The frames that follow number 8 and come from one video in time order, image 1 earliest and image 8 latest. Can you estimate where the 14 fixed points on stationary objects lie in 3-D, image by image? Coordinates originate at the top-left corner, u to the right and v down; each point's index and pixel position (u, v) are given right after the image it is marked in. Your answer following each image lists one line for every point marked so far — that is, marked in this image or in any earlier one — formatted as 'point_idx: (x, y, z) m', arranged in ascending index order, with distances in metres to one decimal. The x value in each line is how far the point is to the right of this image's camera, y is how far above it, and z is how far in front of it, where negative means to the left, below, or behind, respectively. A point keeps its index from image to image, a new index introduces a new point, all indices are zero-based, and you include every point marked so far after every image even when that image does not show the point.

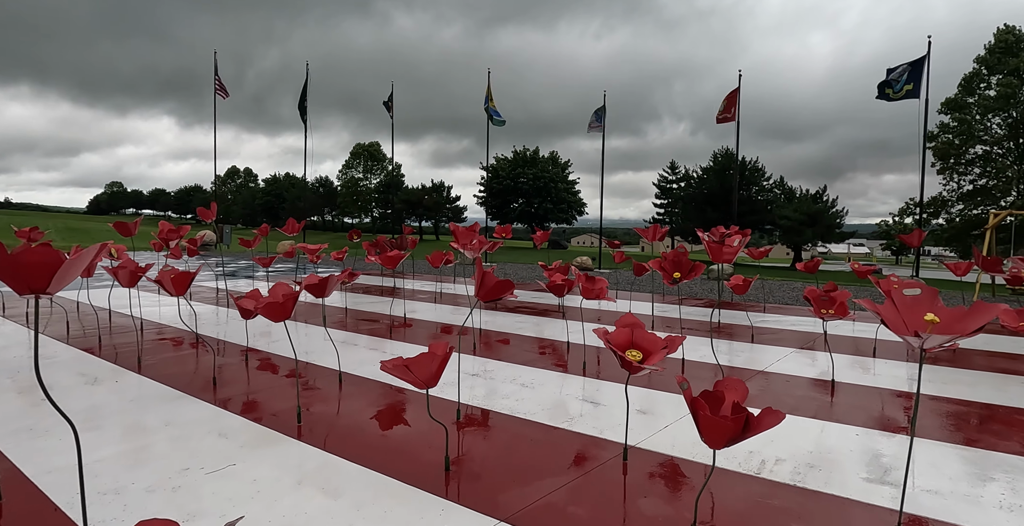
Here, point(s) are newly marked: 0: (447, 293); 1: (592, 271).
0: (-1.0, -0.4, +11.2) m
1: (+2.0, -0.2, +16.0) m
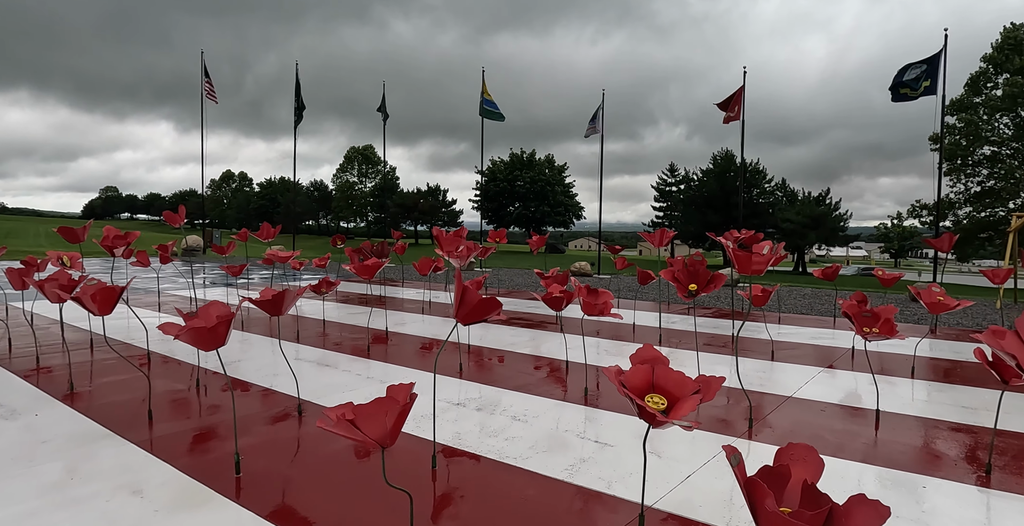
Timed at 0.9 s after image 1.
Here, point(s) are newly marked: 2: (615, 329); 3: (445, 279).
0: (-1.1, -0.5, +10.5) m
1: (+1.9, -0.3, +15.3) m
2: (+1.6, -0.7, +8.4) m
3: (-1.3, -0.3, +13.9) m
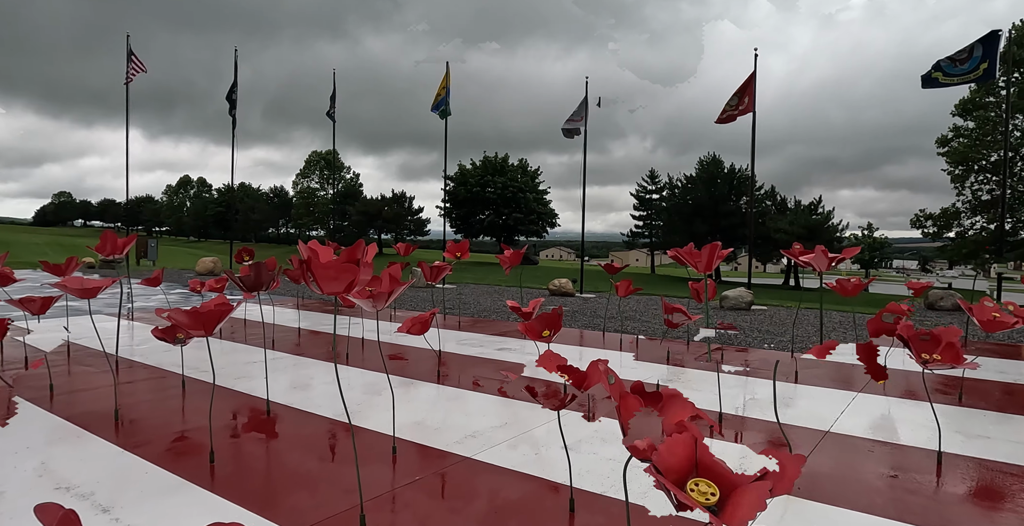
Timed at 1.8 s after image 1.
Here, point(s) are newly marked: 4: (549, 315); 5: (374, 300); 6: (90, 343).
0: (-1.6, -0.8, +7.9) m
1: (+1.2, -0.6, +12.8) m
2: (+1.3, -1.0, +5.9) m
3: (-1.9, -0.6, +11.3) m
4: (+0.3, -0.4, +4.4) m
5: (-0.7, -0.2, +3.1) m
6: (-4.5, -0.8, +6.8) m
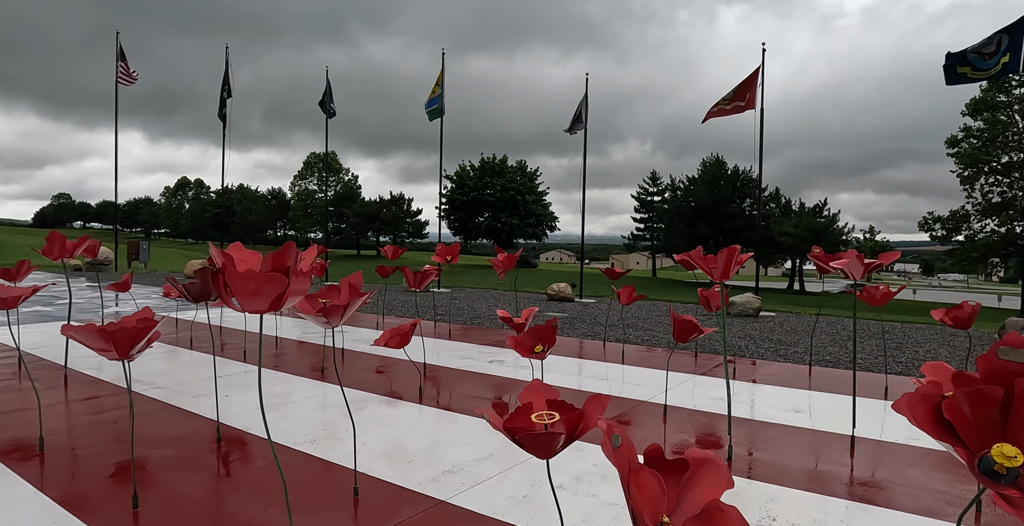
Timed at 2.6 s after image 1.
0: (-1.6, -0.8, +7.4) m
1: (+1.2, -0.7, +12.3) m
2: (+1.2, -1.0, +5.4) m
3: (-2.0, -0.6, +10.7) m
4: (+0.2, -0.4, +3.9) m
5: (-0.7, -0.2, +2.6) m
6: (-4.5, -0.9, +6.3) m
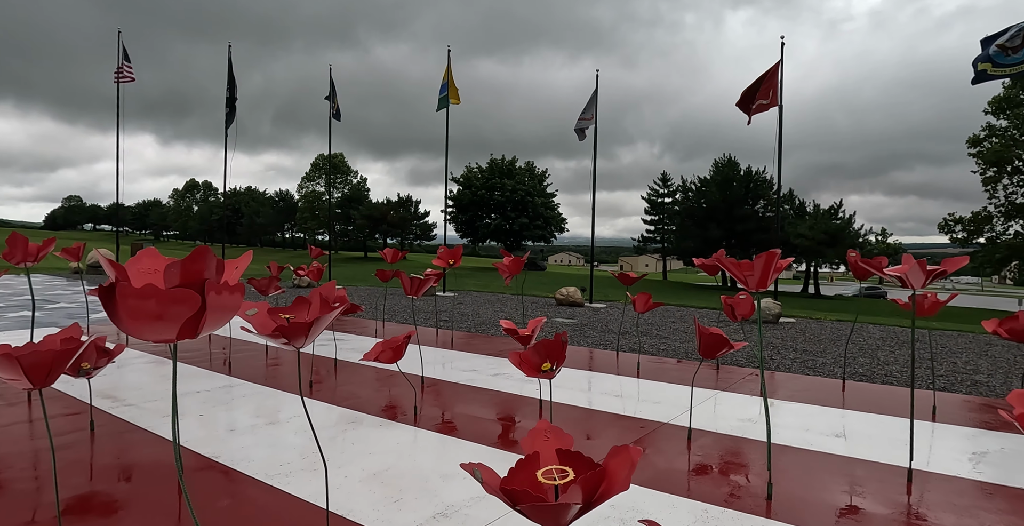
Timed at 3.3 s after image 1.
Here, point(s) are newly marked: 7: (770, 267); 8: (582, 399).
0: (-1.6, -0.9, +6.9) m
1: (+1.3, -0.8, +11.8) m
2: (+1.2, -1.0, +4.9) m
3: (-1.8, -0.7, +10.3) m
4: (+0.2, -0.4, +3.4) m
5: (-0.7, -0.2, +2.1) m
6: (-4.5, -0.9, +5.9) m
7: (+1.2, 0.0, +3.1) m
8: (+0.5, -1.1, +5.0) m
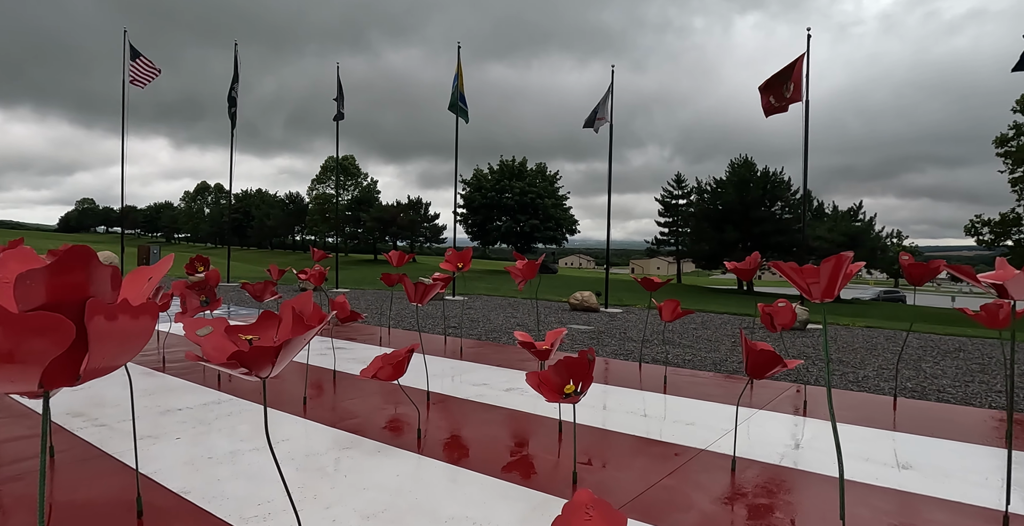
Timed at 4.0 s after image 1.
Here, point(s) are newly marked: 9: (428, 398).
0: (-1.4, -0.9, +6.5) m
1: (+1.5, -0.8, +11.3) m
2: (+1.3, -1.1, +4.4) m
3: (-1.7, -0.7, +9.8) m
4: (+0.3, -0.4, +2.9) m
5: (-0.7, -0.3, +1.7) m
6: (-4.4, -0.9, +5.4) m
7: (+1.3, 0.0, +2.6) m
8: (+0.7, -1.1, +4.5) m
9: (-0.6, -1.0, +4.8) m
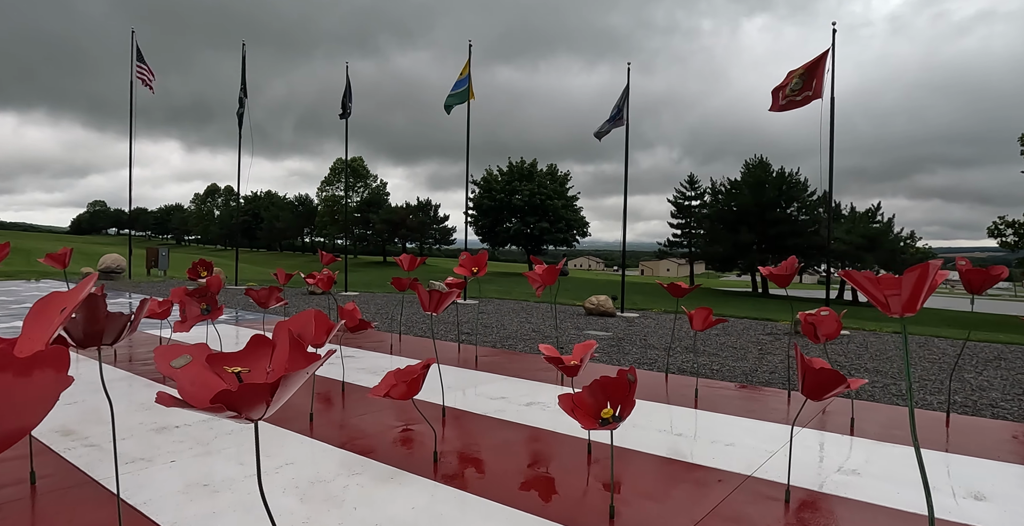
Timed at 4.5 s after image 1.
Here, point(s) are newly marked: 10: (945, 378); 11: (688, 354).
0: (-1.3, -1.0, +6.2) m
1: (+1.8, -0.9, +10.9) m
2: (+1.5, -1.1, +4.0) m
3: (-1.4, -0.8, +9.5) m
4: (+0.4, -0.5, +2.6) m
5: (-0.6, -0.3, +1.3) m
6: (-4.2, -1.0, +5.2) m
7: (+1.4, -0.1, +2.2) m
8: (+0.8, -1.1, +4.1) m
9: (-0.5, -1.0, +4.5) m
10: (+4.2, -1.1, +6.2) m
11: (+2.0, -1.0, +7.2) m
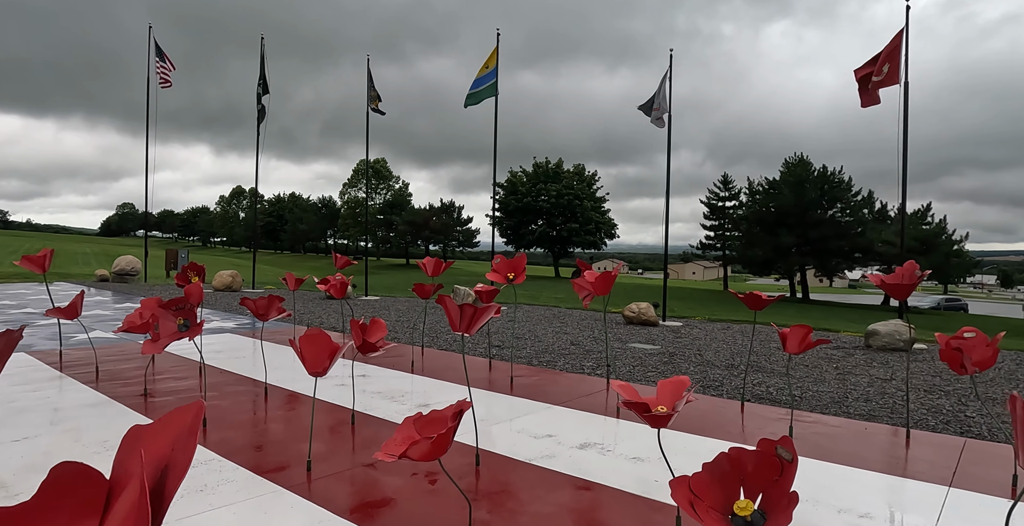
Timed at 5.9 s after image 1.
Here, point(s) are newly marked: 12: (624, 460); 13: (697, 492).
0: (-0.9, -1.0, +5.2) m
1: (+2.3, -0.9, +9.9) m
2: (+1.7, -1.1, +3.0) m
3: (-1.0, -0.8, +8.6) m
4: (+0.6, -0.5, +1.6) m
5: (-0.4, -0.3, +0.4) m
6: (-3.9, -1.0, +4.3) m
7: (+1.7, -0.1, +1.3) m
8: (+1.1, -1.2, +3.2) m
9: (-0.2, -1.1, +3.5) m
10: (+4.5, -1.1, +5.1) m
11: (+2.3, -1.1, +6.1) m
12: (+0.6, -1.1, +3.6) m
13: (+0.5, -0.6, +1.7) m
